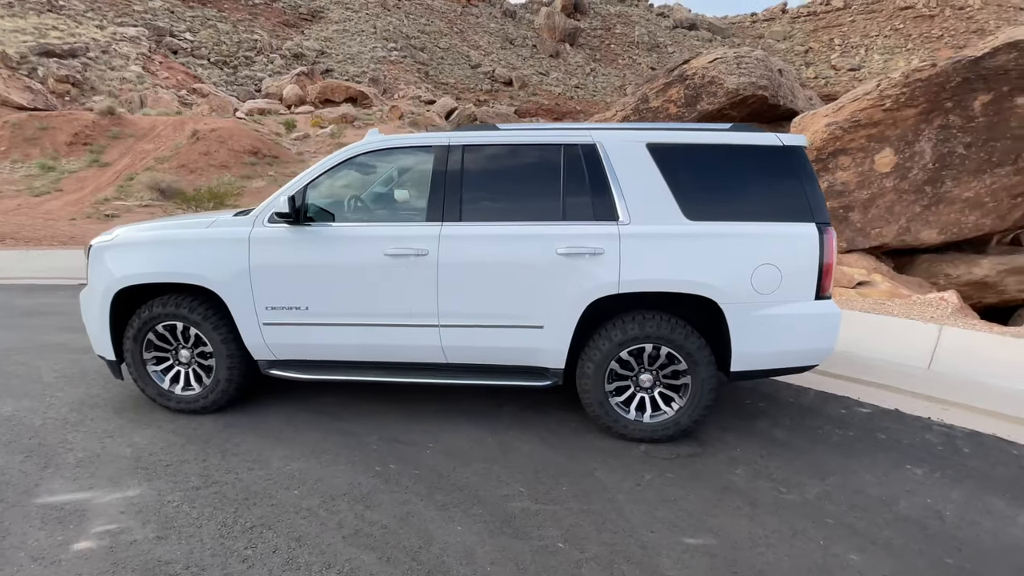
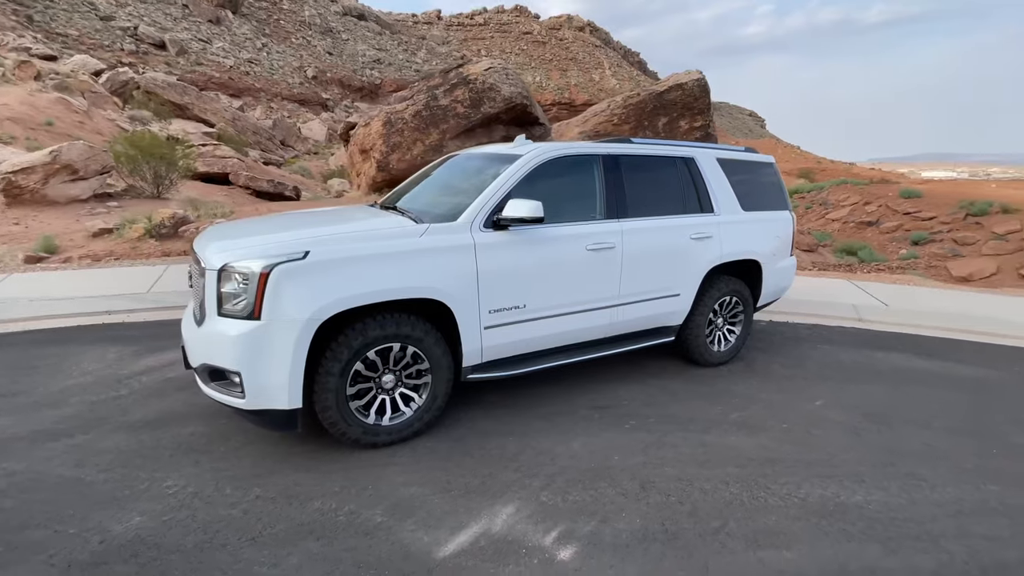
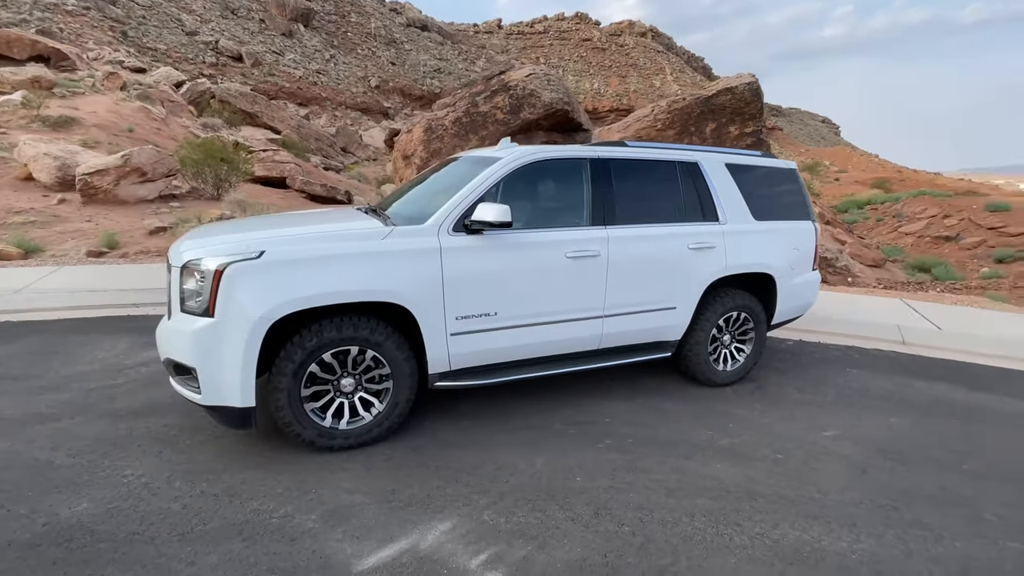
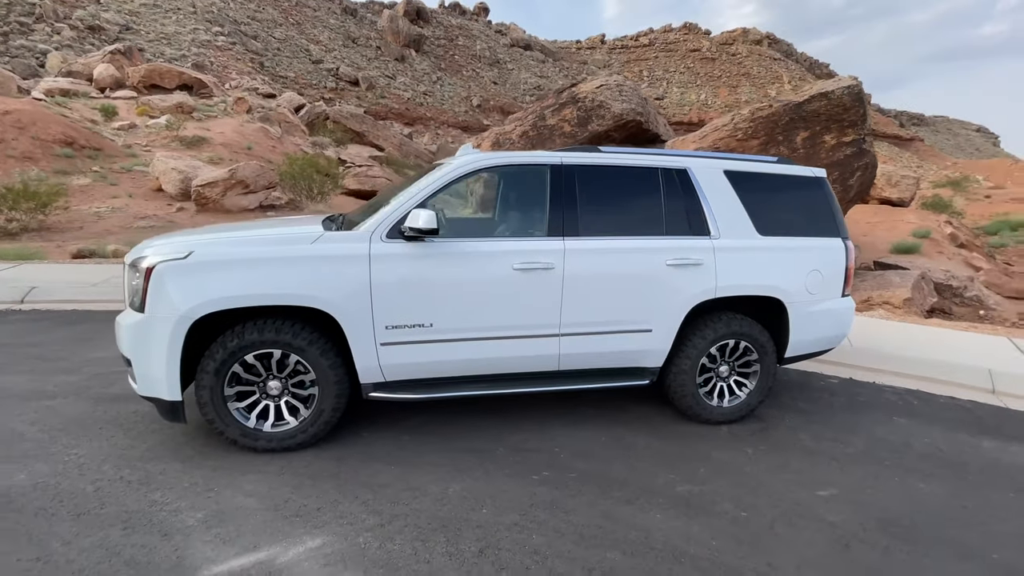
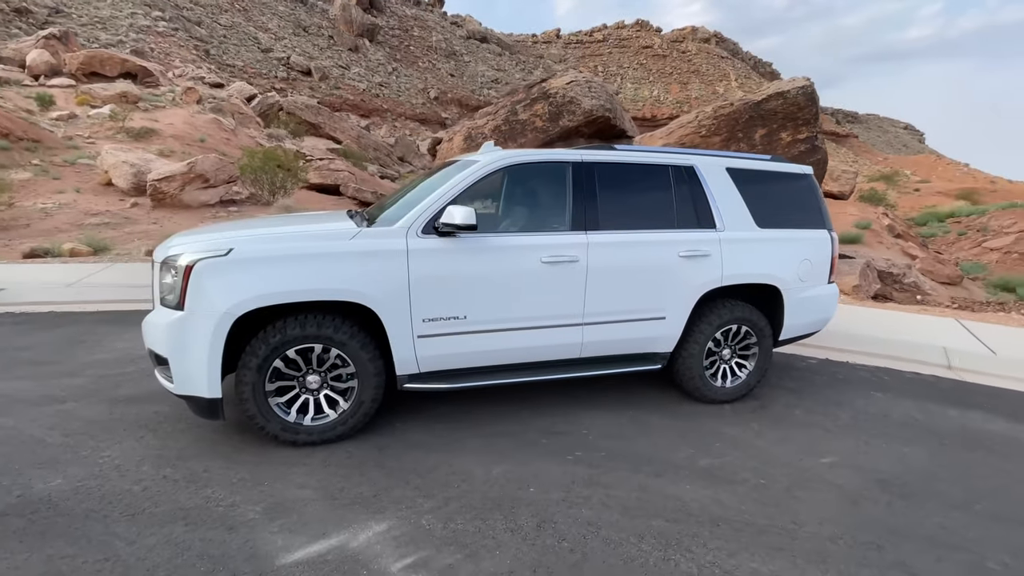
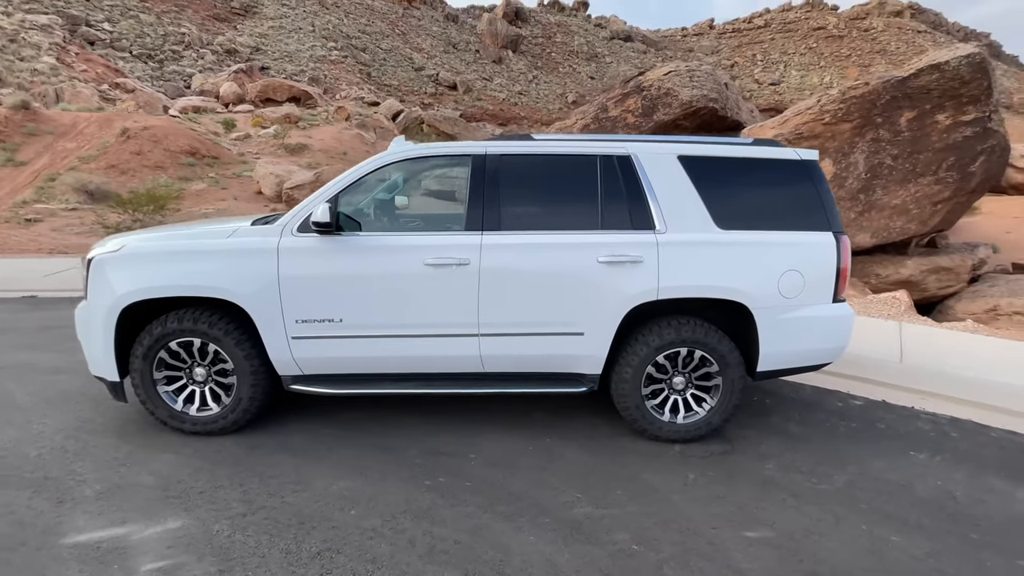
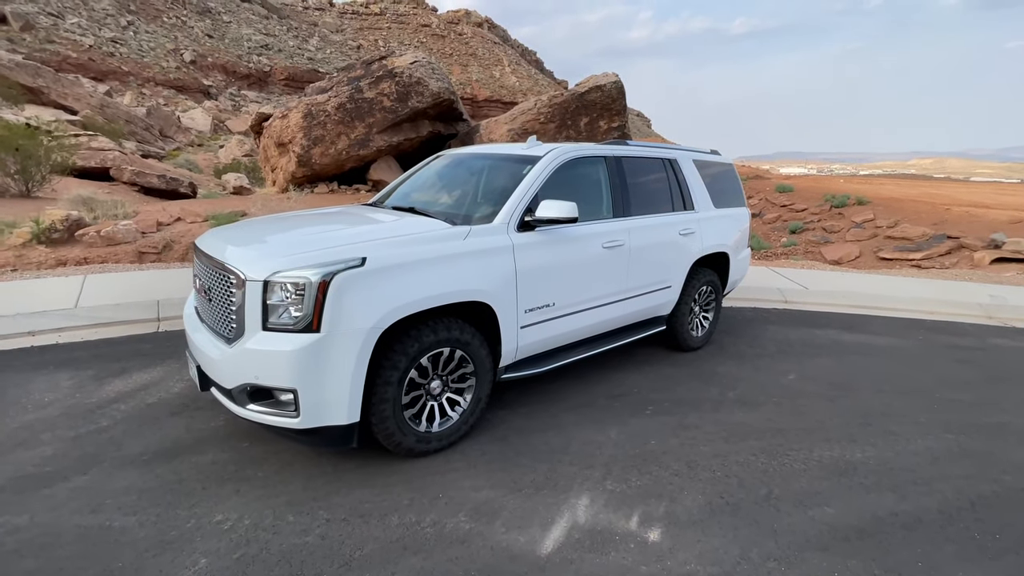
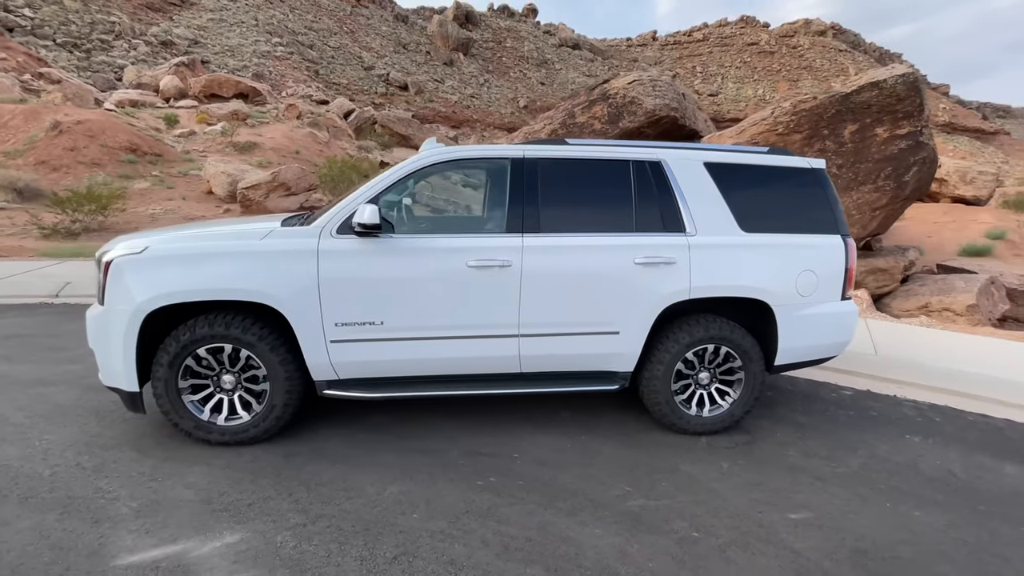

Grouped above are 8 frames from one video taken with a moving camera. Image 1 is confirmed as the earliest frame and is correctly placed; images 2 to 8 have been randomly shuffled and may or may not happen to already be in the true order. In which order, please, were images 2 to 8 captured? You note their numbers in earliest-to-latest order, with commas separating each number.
6, 8, 4, 5, 3, 2, 7
